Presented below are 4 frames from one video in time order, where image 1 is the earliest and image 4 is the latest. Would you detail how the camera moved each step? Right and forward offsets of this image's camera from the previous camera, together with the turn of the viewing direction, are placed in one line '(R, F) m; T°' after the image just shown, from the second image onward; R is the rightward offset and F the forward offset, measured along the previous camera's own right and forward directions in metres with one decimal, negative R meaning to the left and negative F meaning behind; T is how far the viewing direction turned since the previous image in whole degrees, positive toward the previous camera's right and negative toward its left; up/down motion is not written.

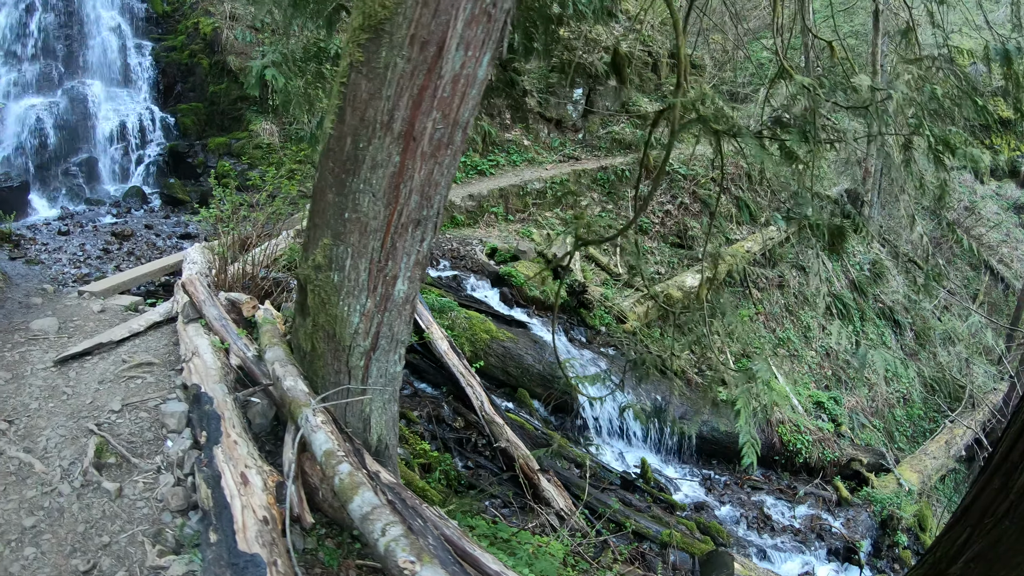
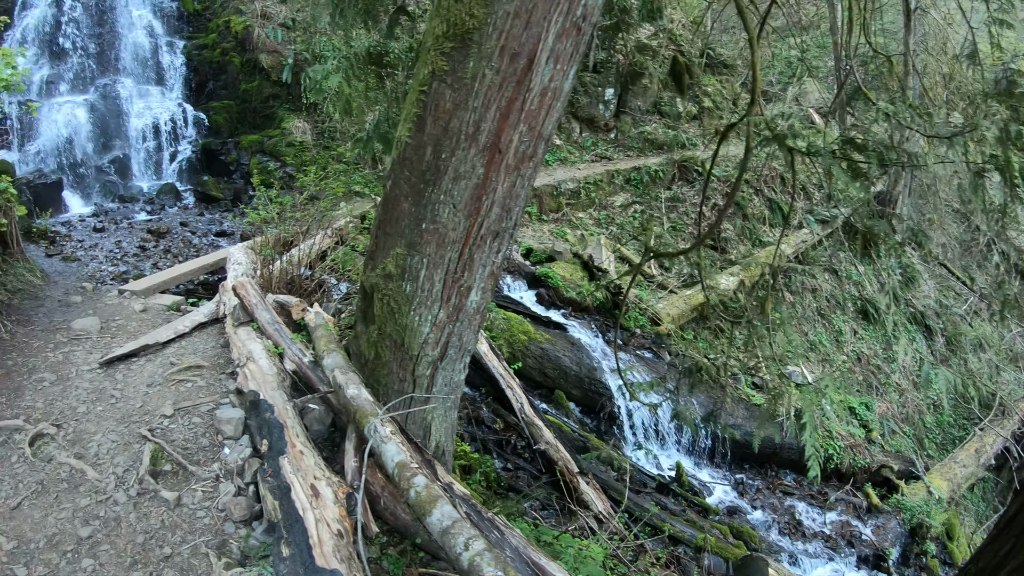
(-0.1, 0.0) m; -2°
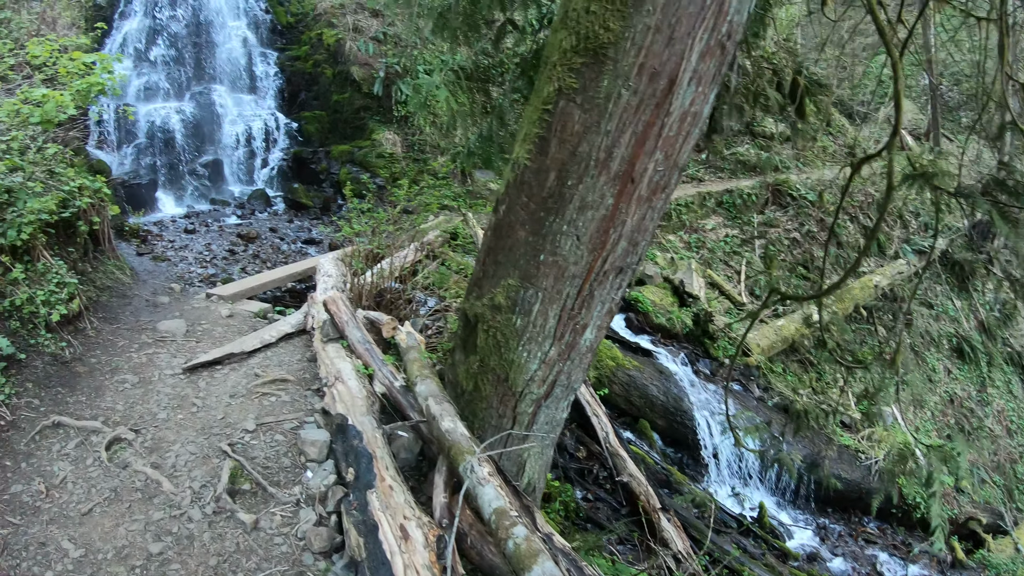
(-0.2, +0.1) m; -6°
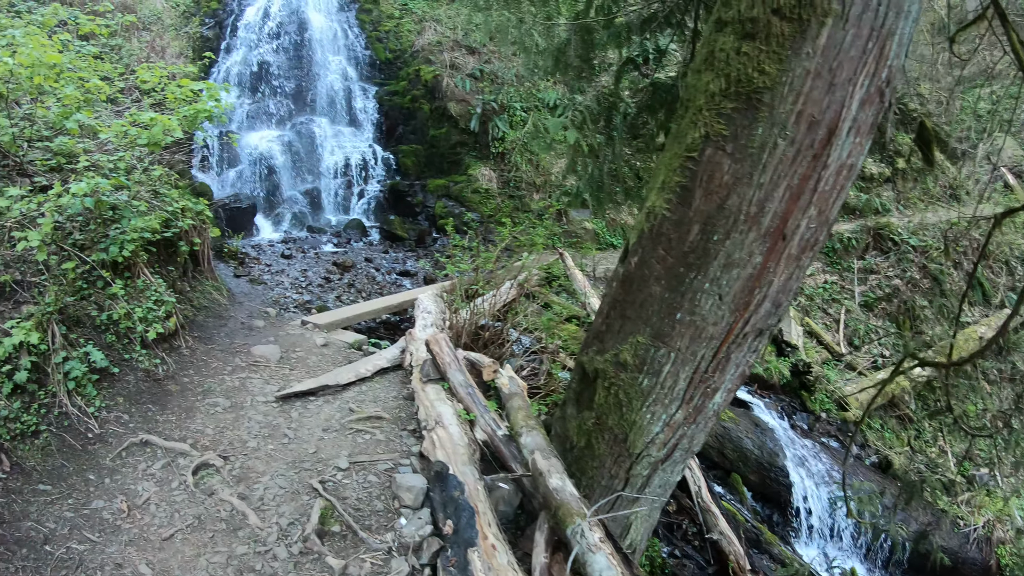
(-0.3, +0.1) m; -5°
